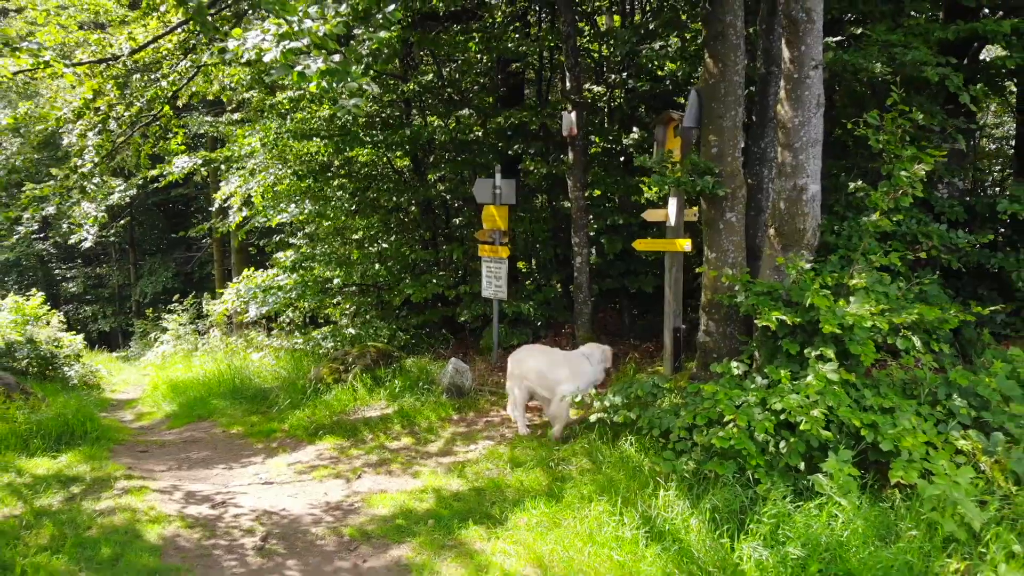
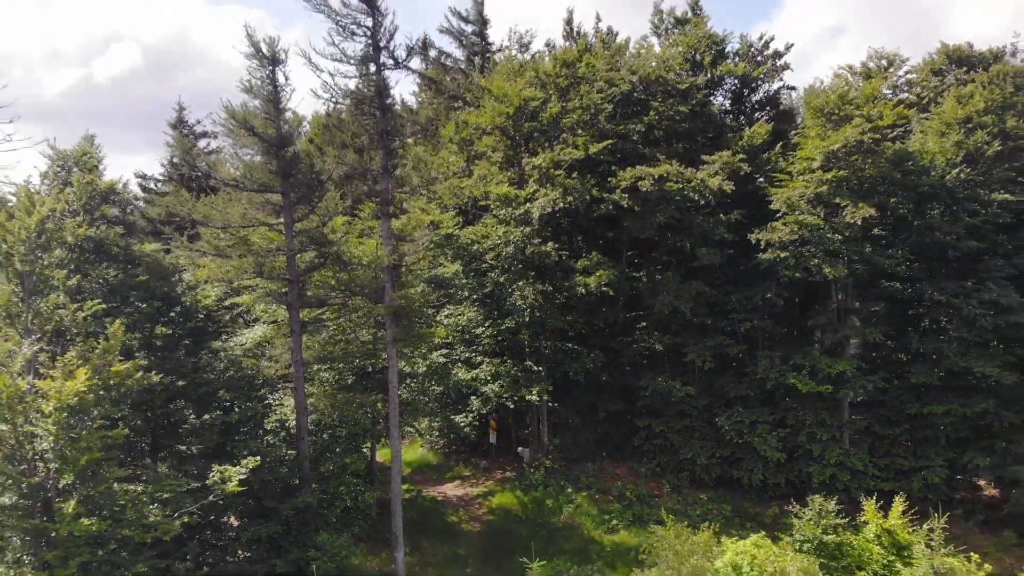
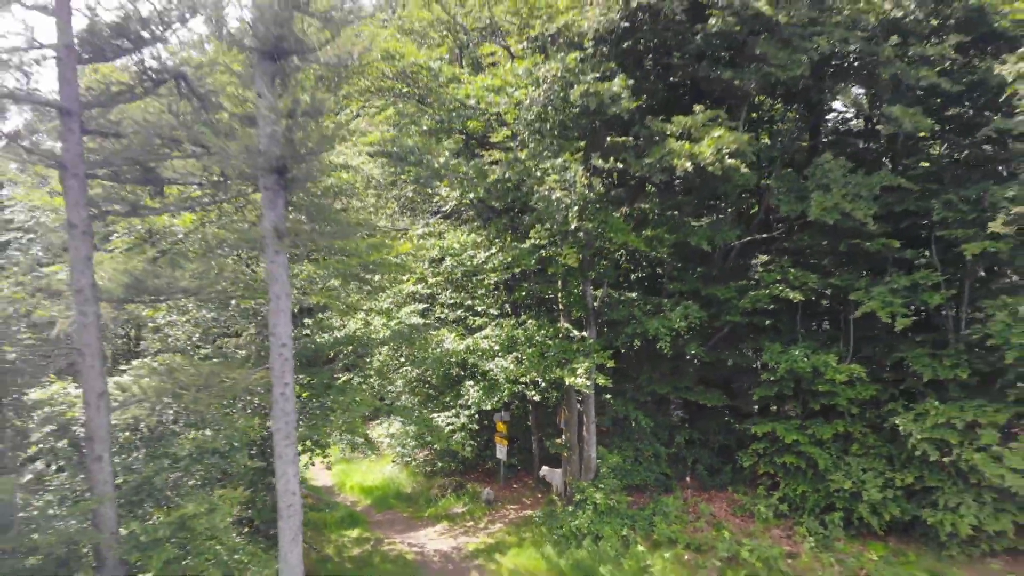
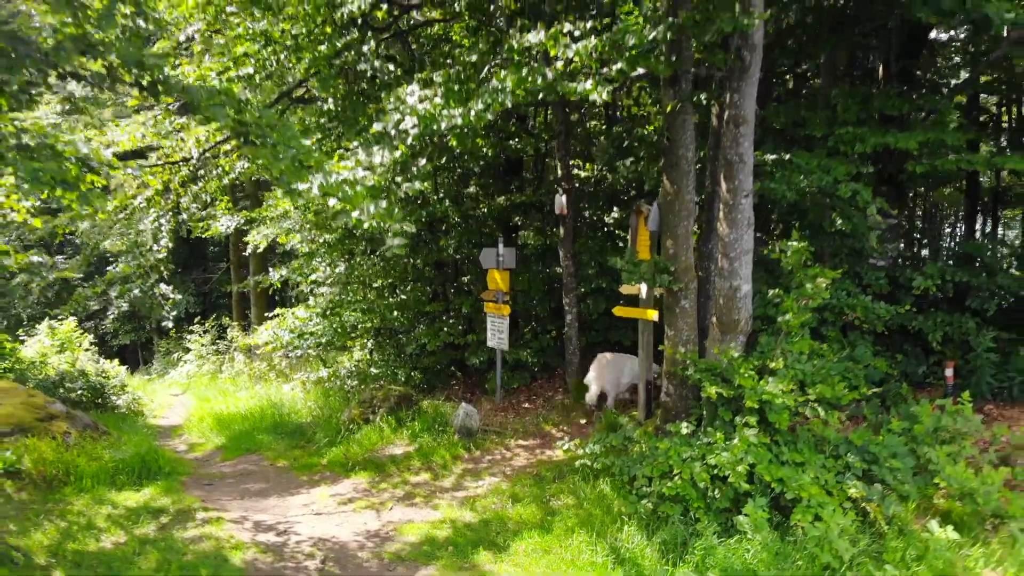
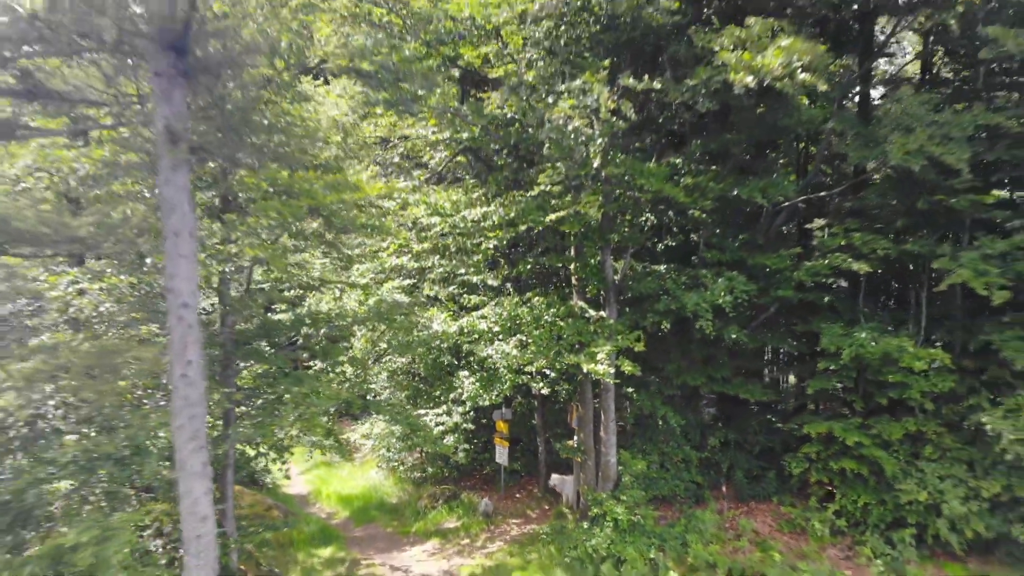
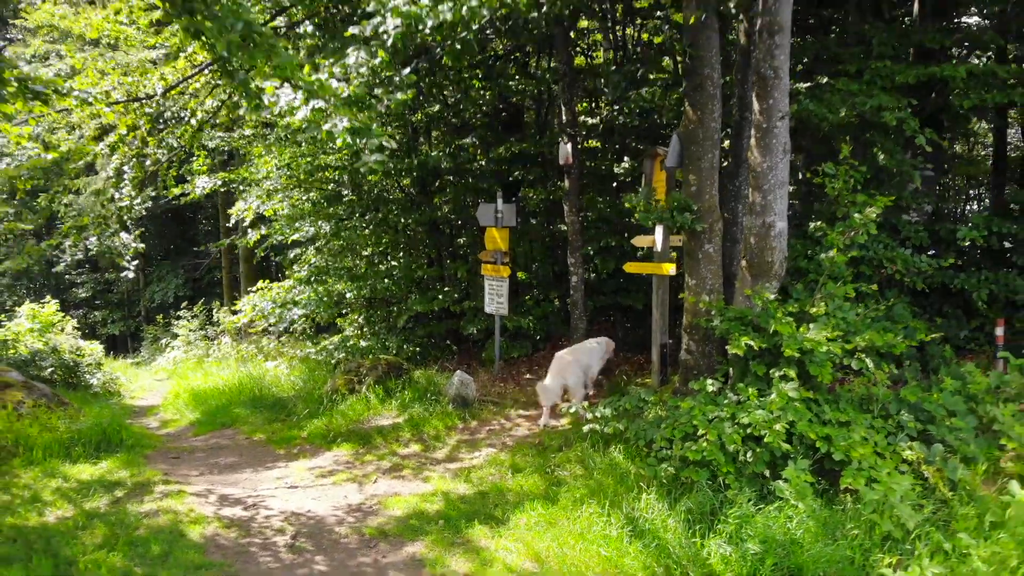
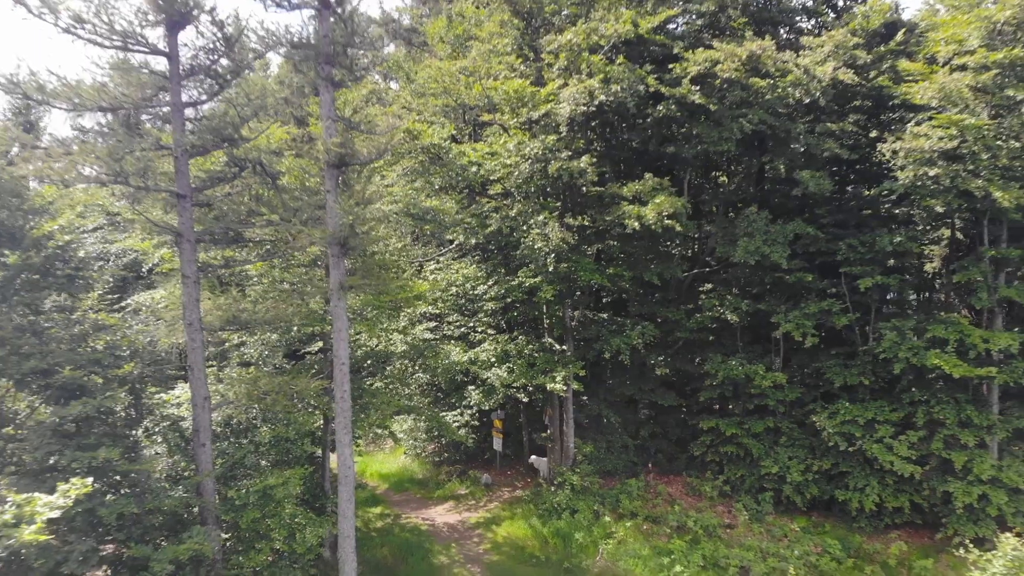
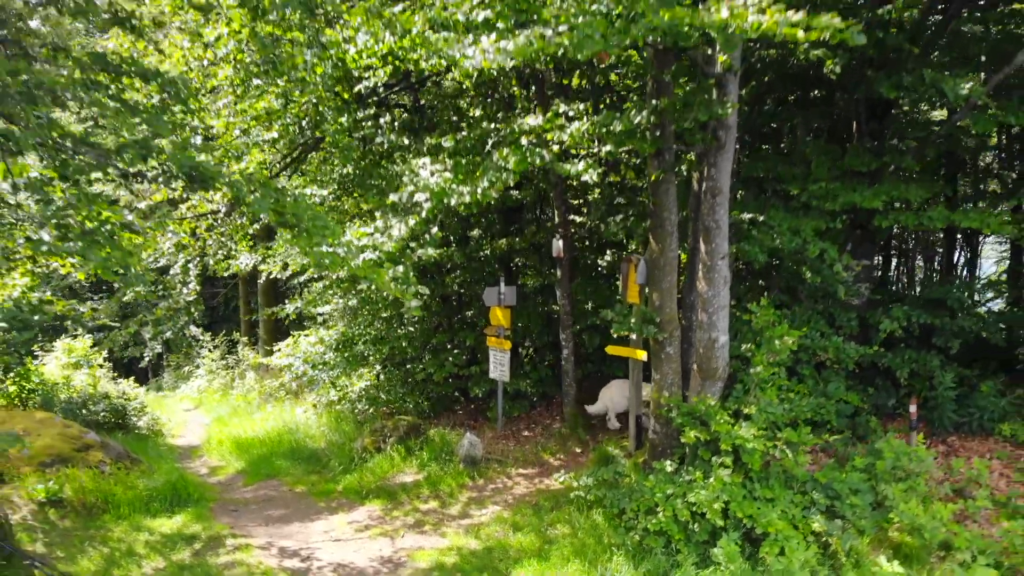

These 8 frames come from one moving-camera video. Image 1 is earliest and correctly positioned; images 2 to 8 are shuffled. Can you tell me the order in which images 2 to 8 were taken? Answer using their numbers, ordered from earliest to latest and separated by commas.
6, 4, 8, 5, 3, 7, 2
